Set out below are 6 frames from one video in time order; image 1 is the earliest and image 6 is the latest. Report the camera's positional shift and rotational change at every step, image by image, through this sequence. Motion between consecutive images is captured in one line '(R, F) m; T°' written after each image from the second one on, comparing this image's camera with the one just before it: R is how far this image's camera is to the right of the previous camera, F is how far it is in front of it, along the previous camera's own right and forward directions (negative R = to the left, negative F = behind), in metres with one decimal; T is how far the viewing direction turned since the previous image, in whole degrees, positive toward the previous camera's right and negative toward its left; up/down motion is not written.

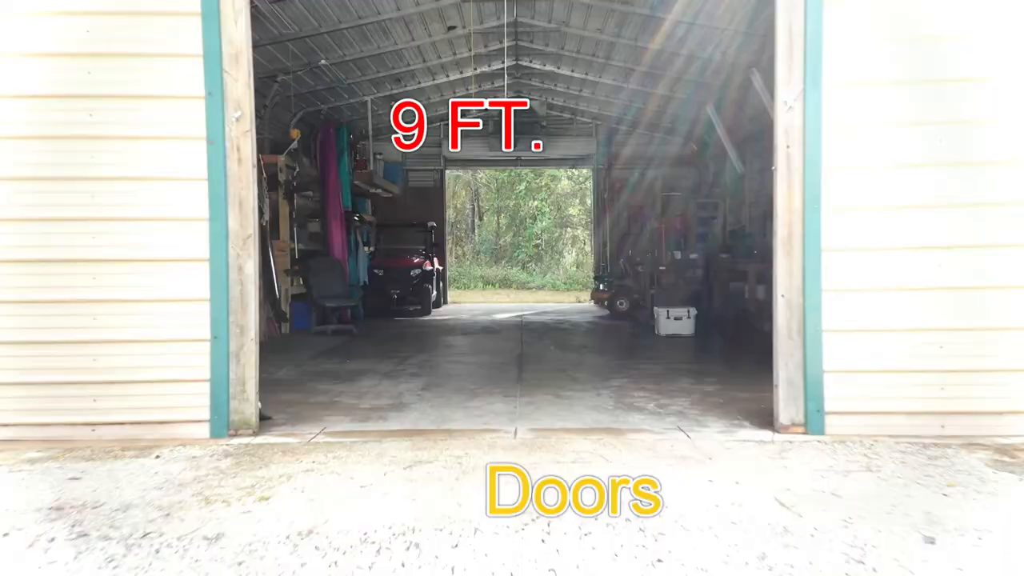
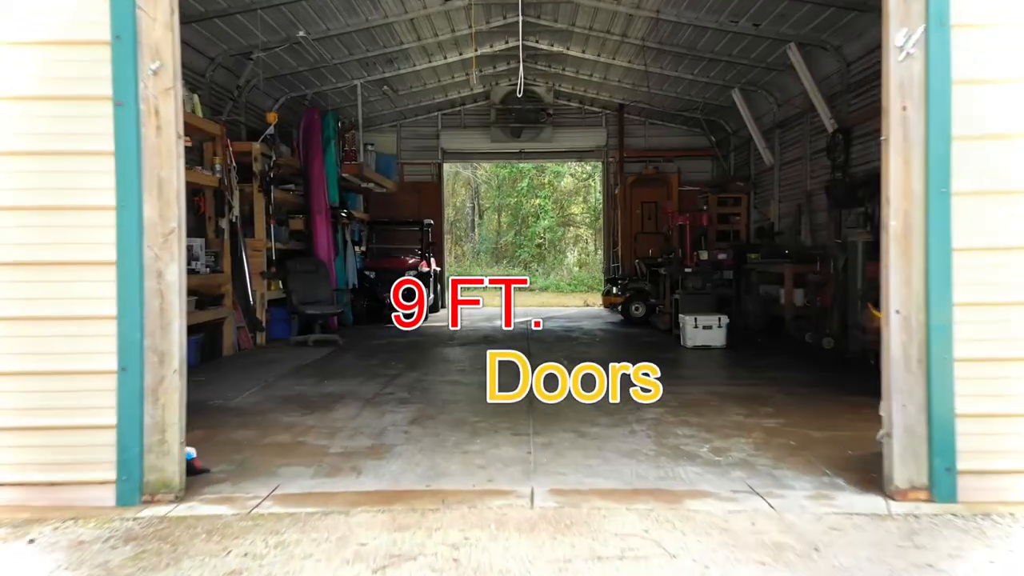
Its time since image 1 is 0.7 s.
(-0.1, +1.0) m; 0°
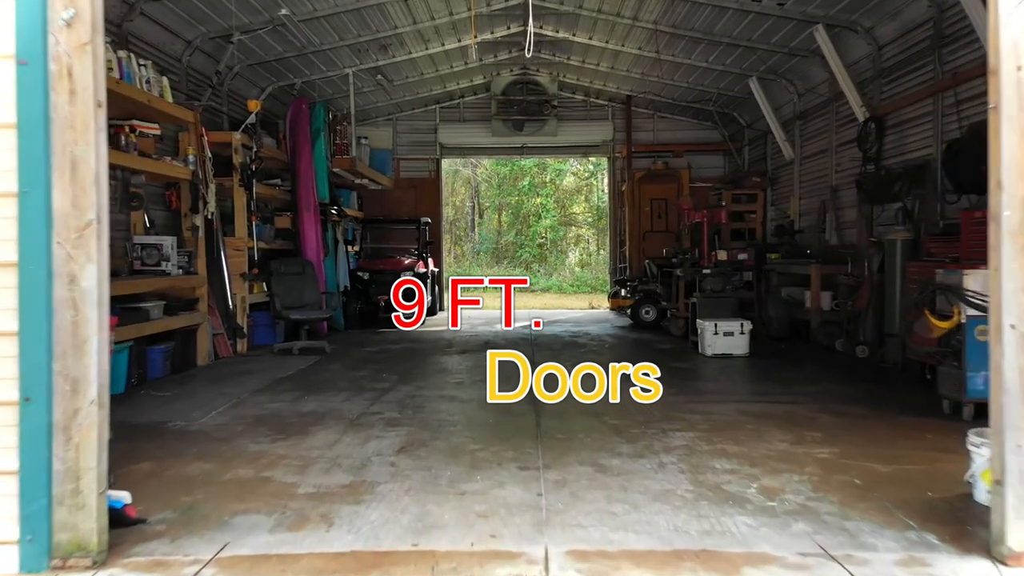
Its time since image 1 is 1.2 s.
(0.0, +0.6) m; 0°
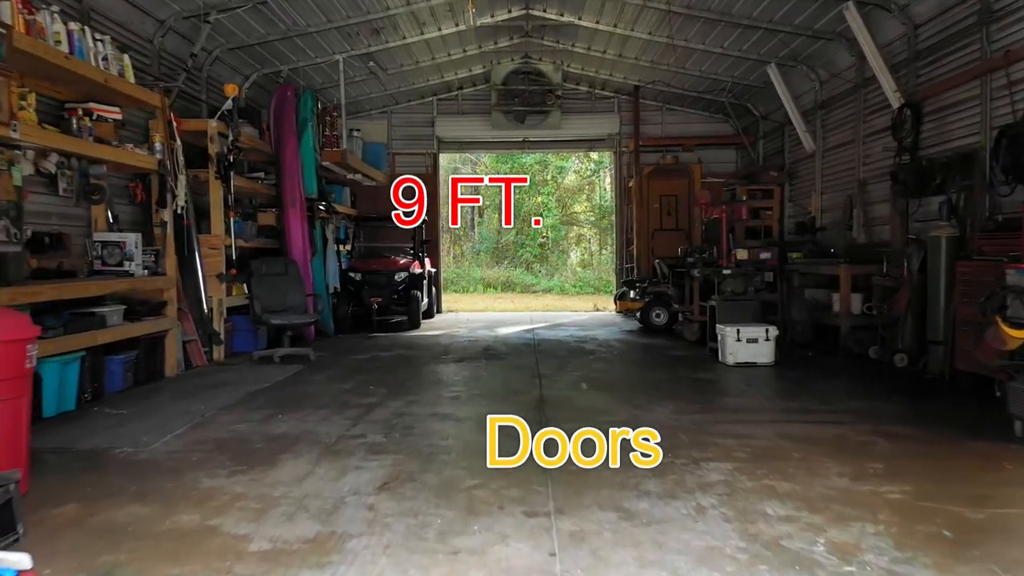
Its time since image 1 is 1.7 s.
(0.0, +0.6) m; 0°
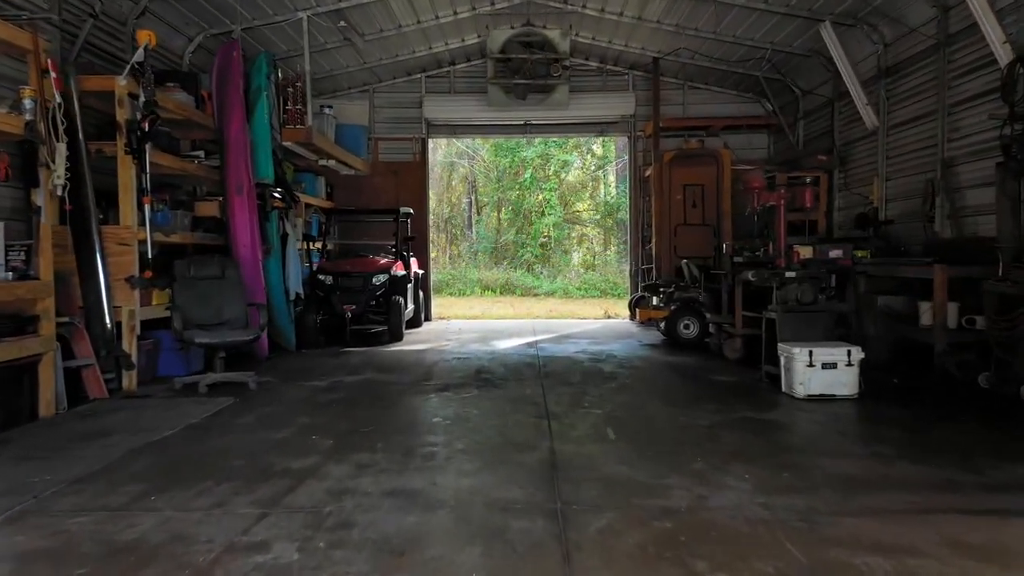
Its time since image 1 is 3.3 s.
(0.0, +1.4) m; 0°
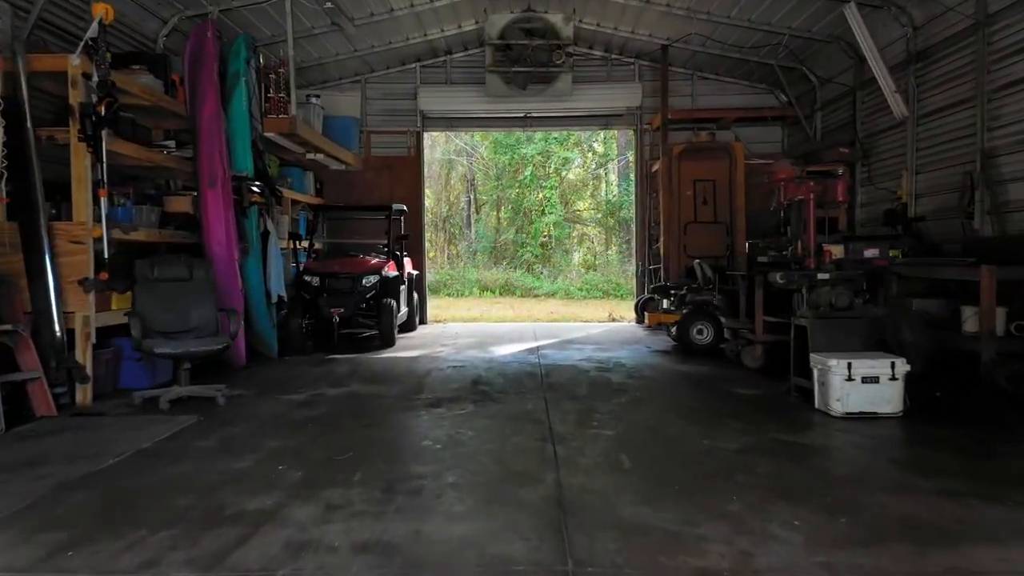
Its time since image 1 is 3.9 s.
(0.0, +0.5) m; 0°
